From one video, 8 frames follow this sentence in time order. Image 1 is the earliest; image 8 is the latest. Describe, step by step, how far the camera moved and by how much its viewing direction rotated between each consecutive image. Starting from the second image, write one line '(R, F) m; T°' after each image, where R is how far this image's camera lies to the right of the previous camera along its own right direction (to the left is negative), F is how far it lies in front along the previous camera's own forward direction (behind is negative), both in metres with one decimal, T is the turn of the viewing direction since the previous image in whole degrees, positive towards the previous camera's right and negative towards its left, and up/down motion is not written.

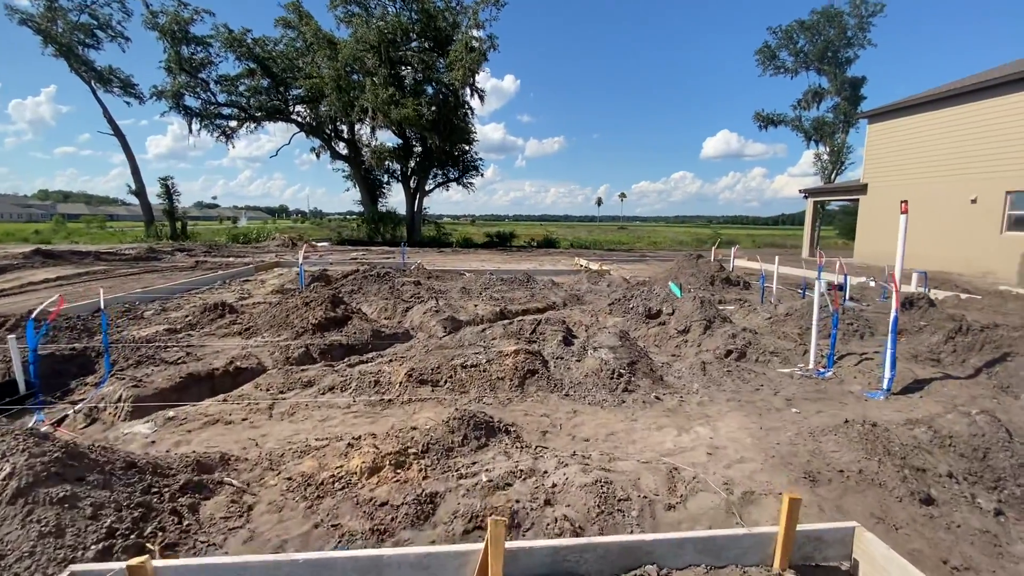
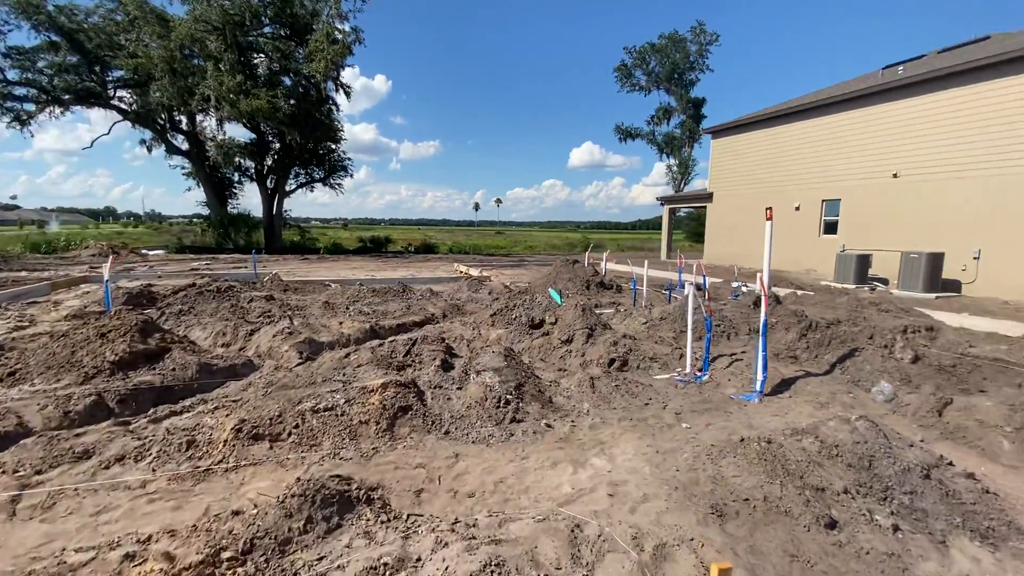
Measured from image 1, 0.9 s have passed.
(+0.1, +0.8) m; +14°
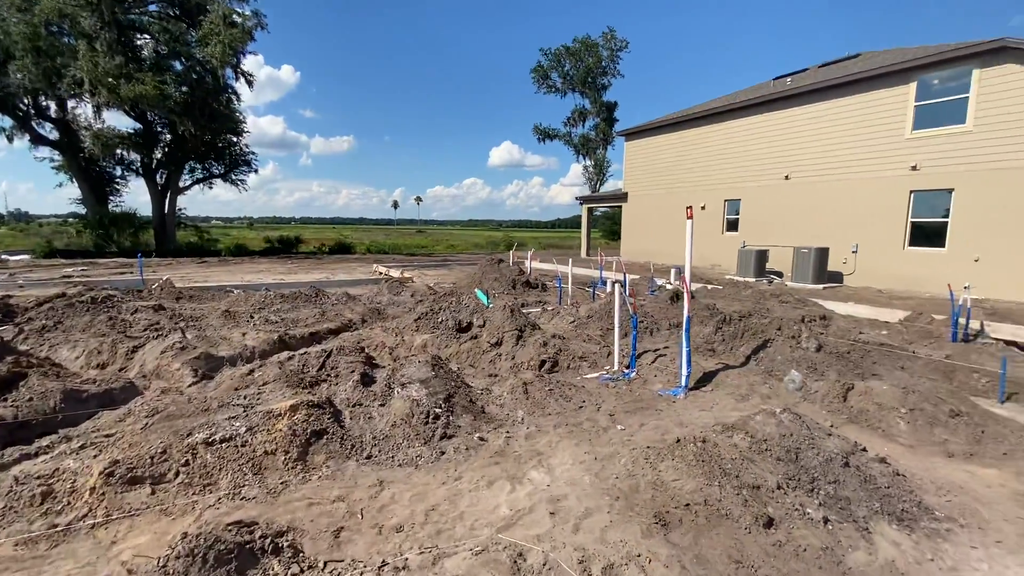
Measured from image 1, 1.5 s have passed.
(0.0, +0.3) m; +9°
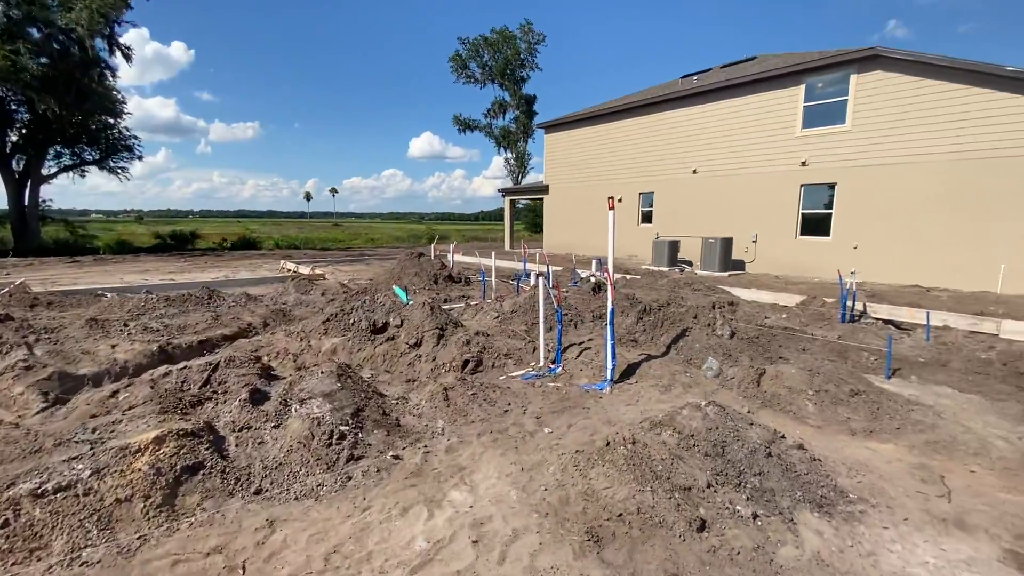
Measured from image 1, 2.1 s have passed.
(+0.1, +0.4) m; +9°
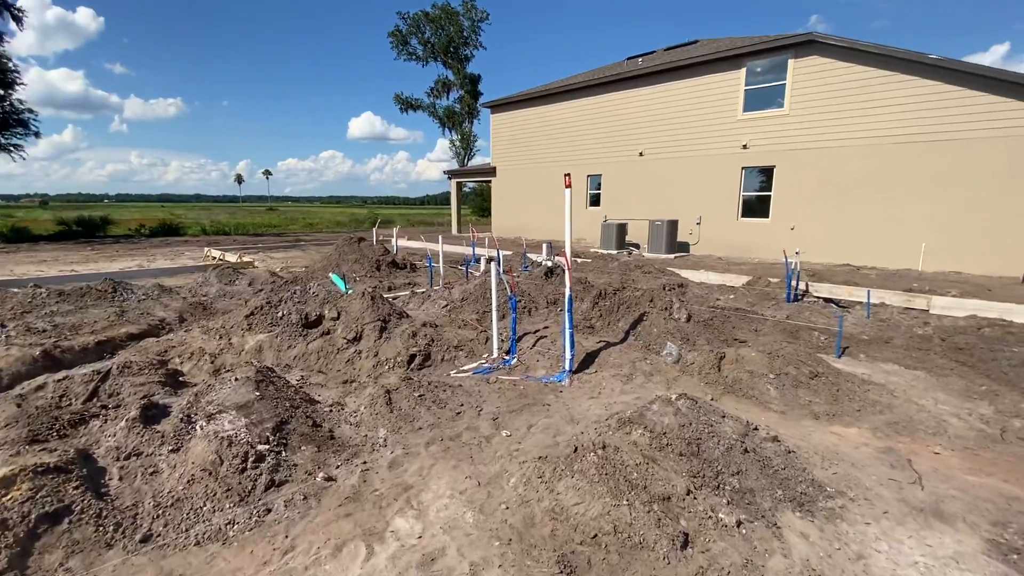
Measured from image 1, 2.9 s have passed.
(0.0, +0.5) m; +6°
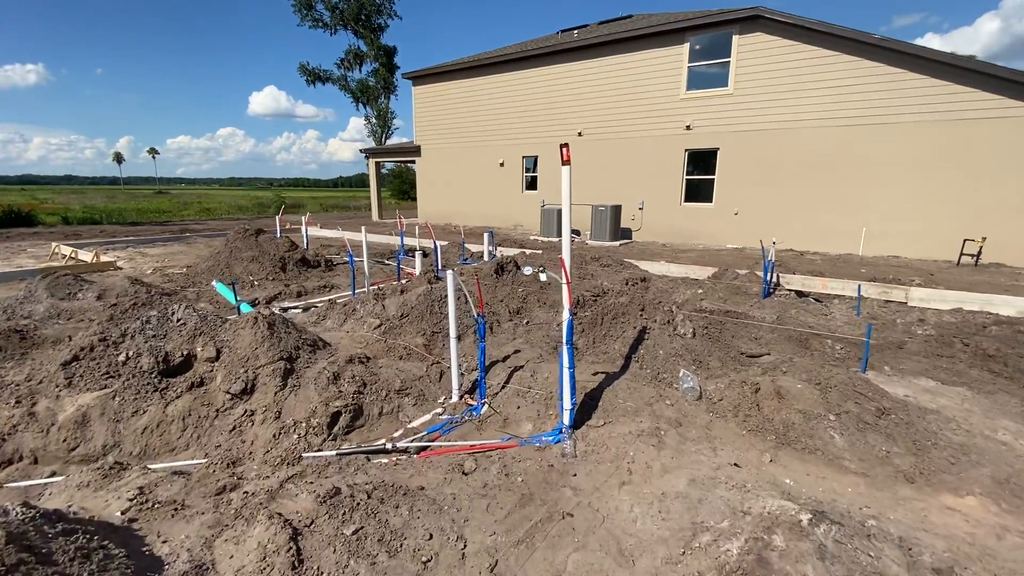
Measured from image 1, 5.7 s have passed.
(-0.4, +1.7) m; +9°
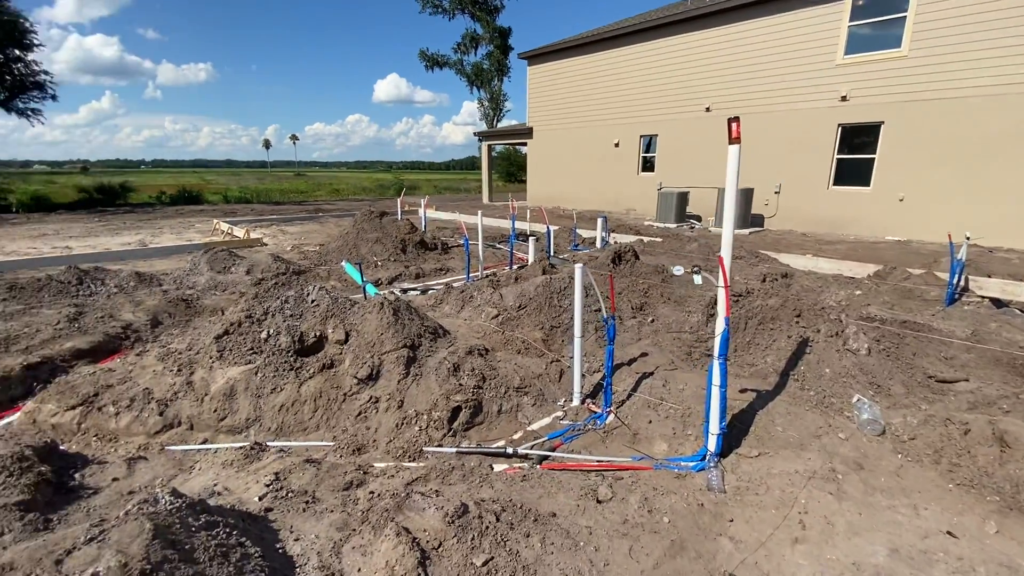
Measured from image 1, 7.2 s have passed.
(-0.3, +0.4) m; -12°
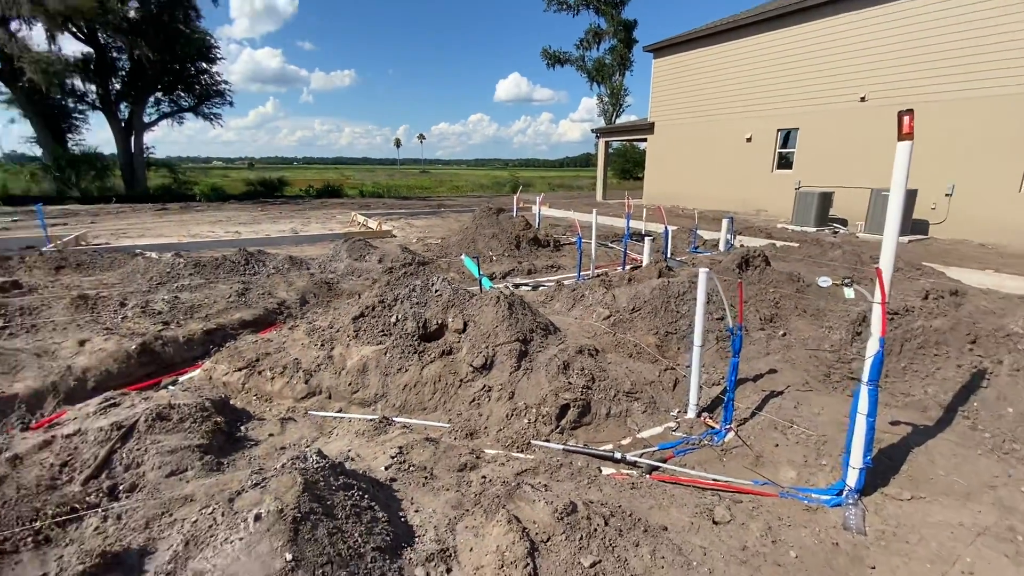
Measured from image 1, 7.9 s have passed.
(-0.1, 0.0) m; -13°
